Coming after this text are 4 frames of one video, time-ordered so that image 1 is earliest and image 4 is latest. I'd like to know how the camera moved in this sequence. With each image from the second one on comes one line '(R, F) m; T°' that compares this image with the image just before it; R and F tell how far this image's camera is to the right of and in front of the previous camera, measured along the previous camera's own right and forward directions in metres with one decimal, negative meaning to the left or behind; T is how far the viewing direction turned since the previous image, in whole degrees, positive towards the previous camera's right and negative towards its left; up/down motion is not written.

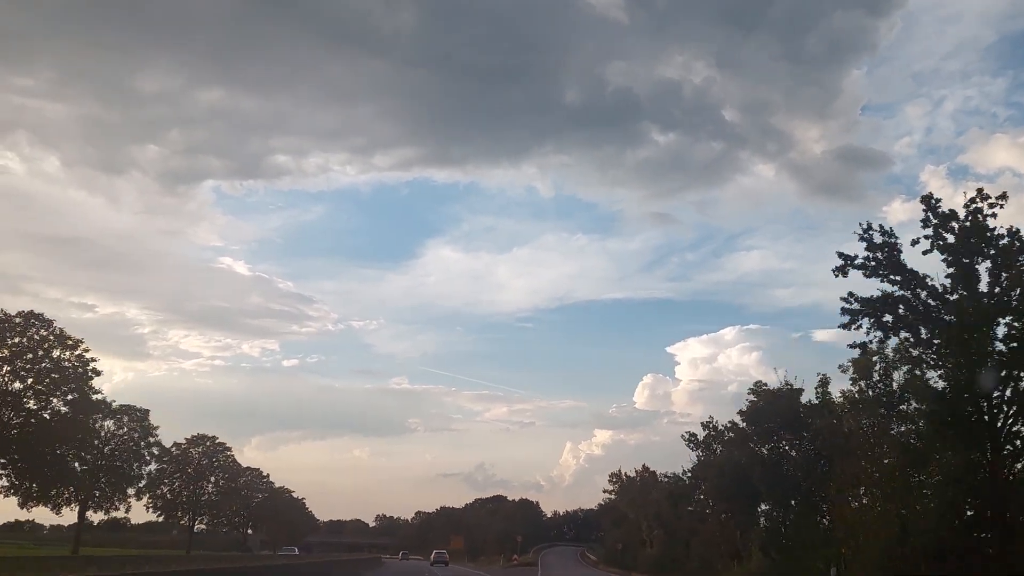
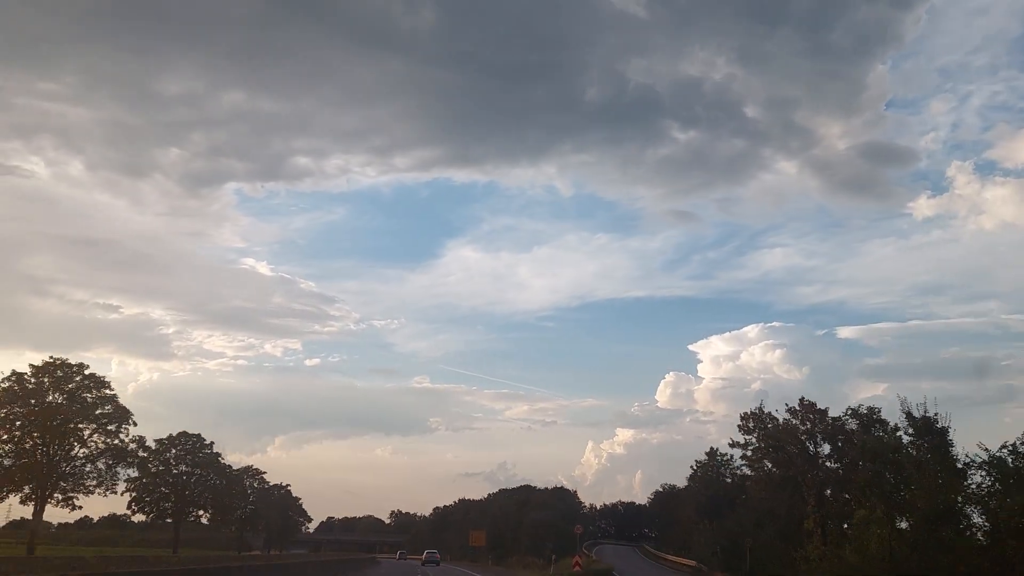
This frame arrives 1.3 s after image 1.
(-1.1, +18.9) m; -1°
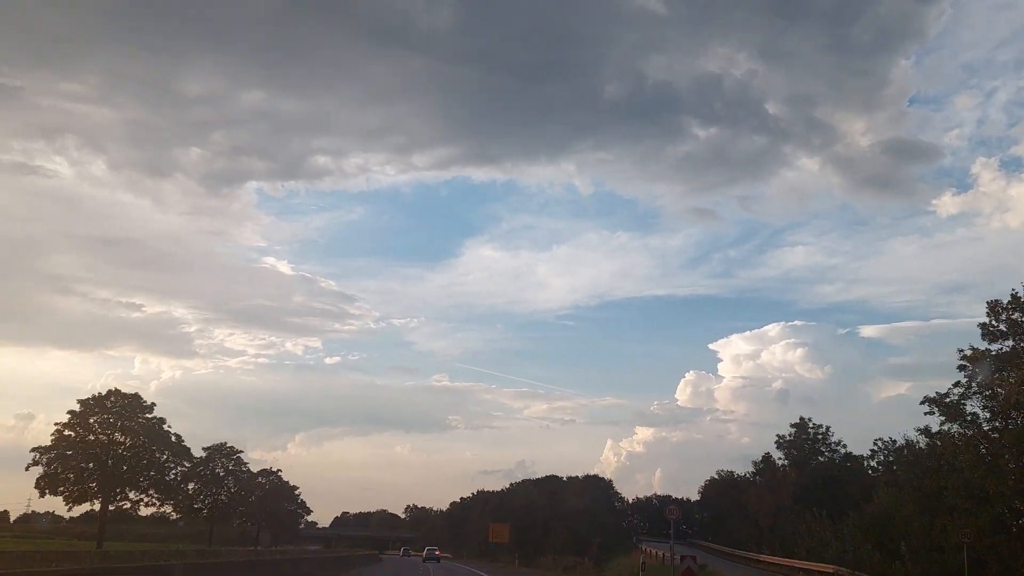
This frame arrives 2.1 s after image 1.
(-0.6, +11.3) m; -1°
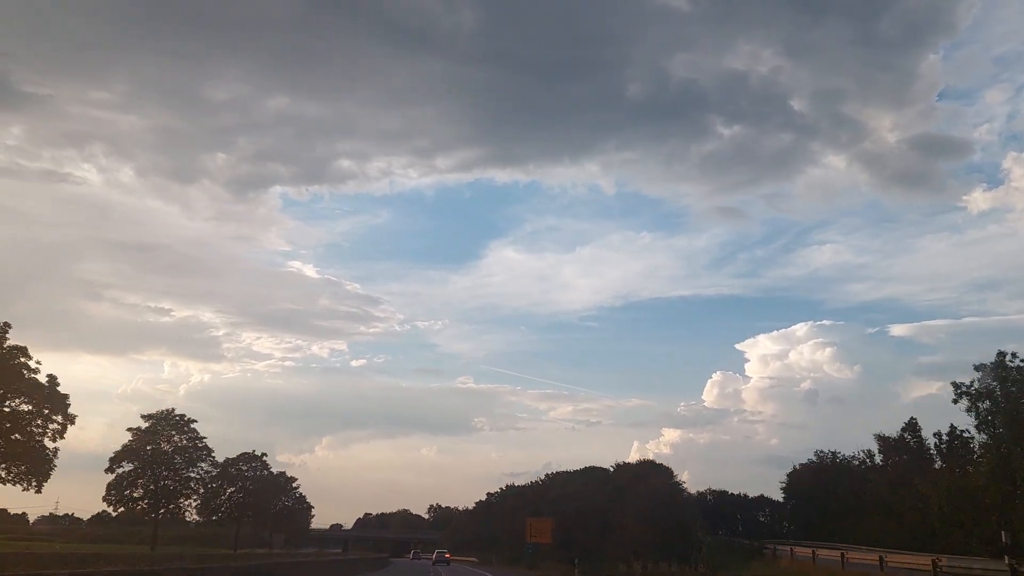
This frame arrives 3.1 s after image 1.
(-0.6, +11.9) m; -2°
